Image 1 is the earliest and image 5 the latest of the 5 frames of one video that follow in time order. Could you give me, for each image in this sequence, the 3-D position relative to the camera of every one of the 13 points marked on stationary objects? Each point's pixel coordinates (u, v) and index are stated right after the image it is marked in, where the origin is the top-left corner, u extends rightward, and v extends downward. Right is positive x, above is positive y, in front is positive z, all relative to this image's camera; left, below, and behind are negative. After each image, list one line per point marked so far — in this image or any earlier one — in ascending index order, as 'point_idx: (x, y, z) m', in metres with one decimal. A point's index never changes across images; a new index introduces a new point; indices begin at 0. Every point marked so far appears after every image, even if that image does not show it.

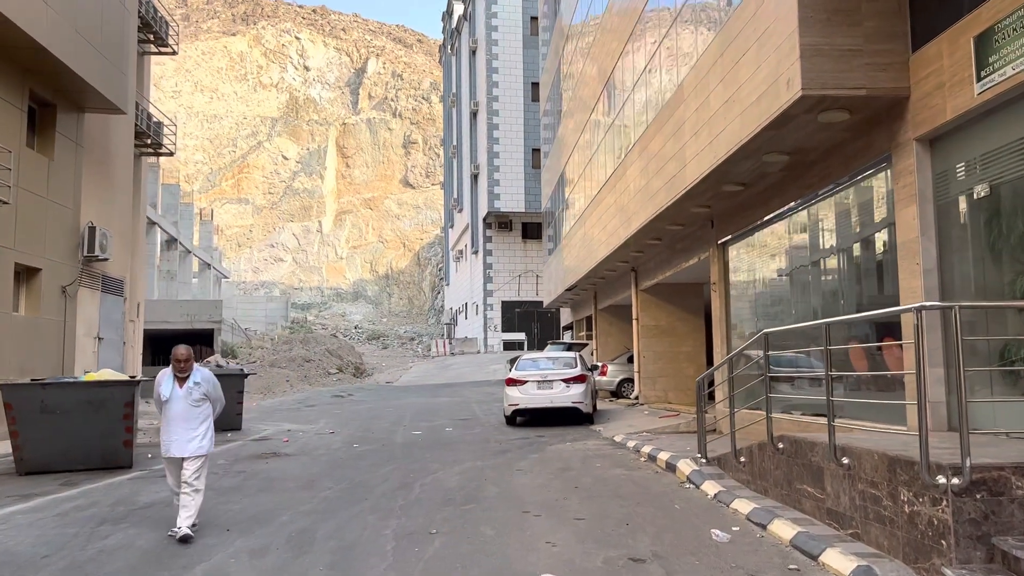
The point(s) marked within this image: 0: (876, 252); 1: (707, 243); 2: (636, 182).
0: (+4.1, +0.4, +8.6) m
1: (+3.6, +0.8, +14.4) m
2: (+2.4, +2.1, +14.9) m
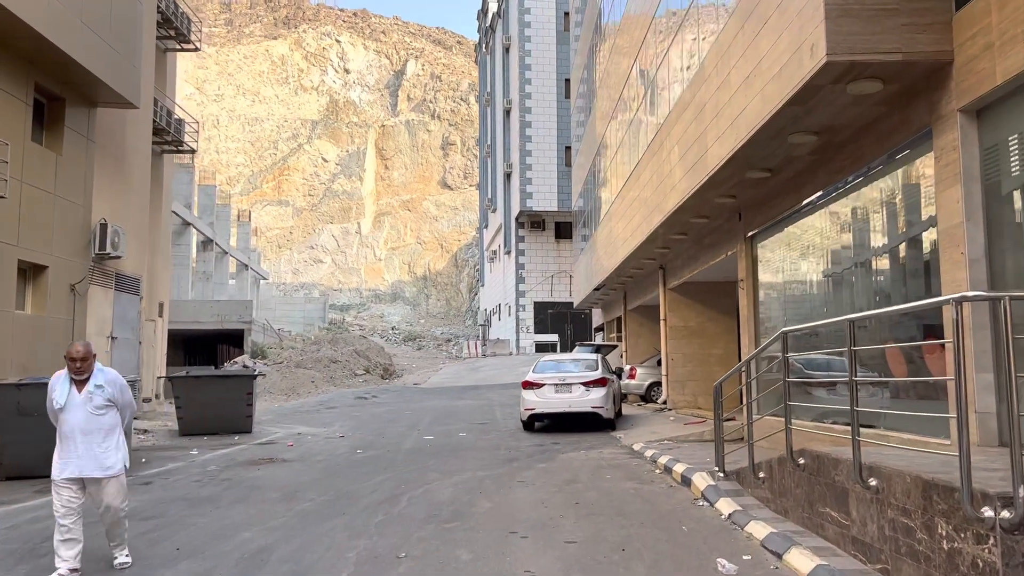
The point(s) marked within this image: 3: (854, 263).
0: (+4.0, +0.4, +7.6) m
1: (+3.9, +0.9, +13.4) m
2: (+2.7, +2.1, +14.0) m
3: (+4.1, +0.3, +9.2) m
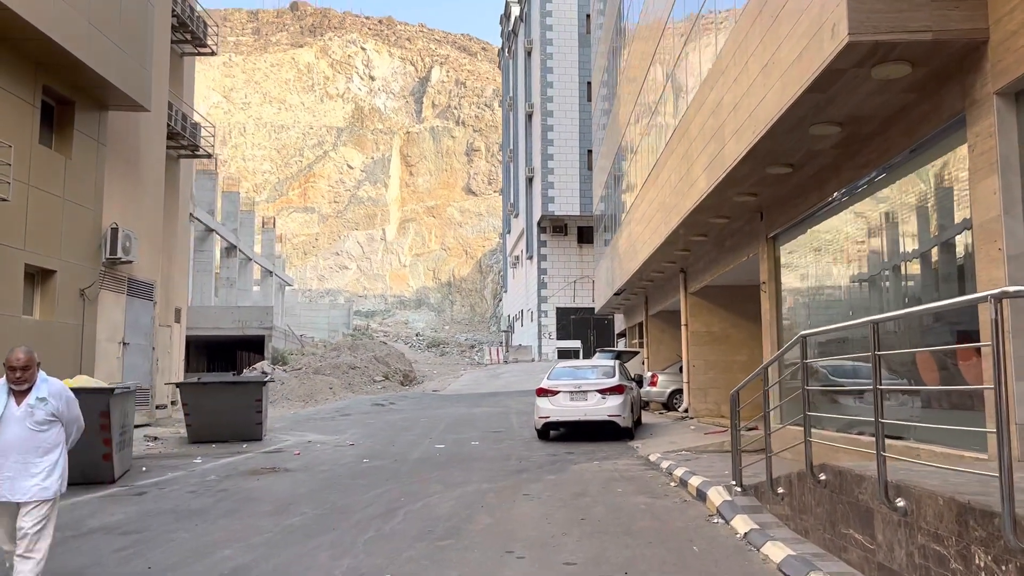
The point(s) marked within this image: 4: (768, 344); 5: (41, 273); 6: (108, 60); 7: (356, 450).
0: (+4.0, +0.4, +7.0) m
1: (+4.1, +0.8, +12.8) m
2: (+2.9, +2.1, +13.5) m
3: (+4.1, +0.2, +8.6) m
4: (+4.1, -0.9, +12.4) m
5: (-8.7, +0.3, +14.1) m
6: (-7.7, +4.3, +14.6) m
7: (-2.8, -2.9, +13.9) m
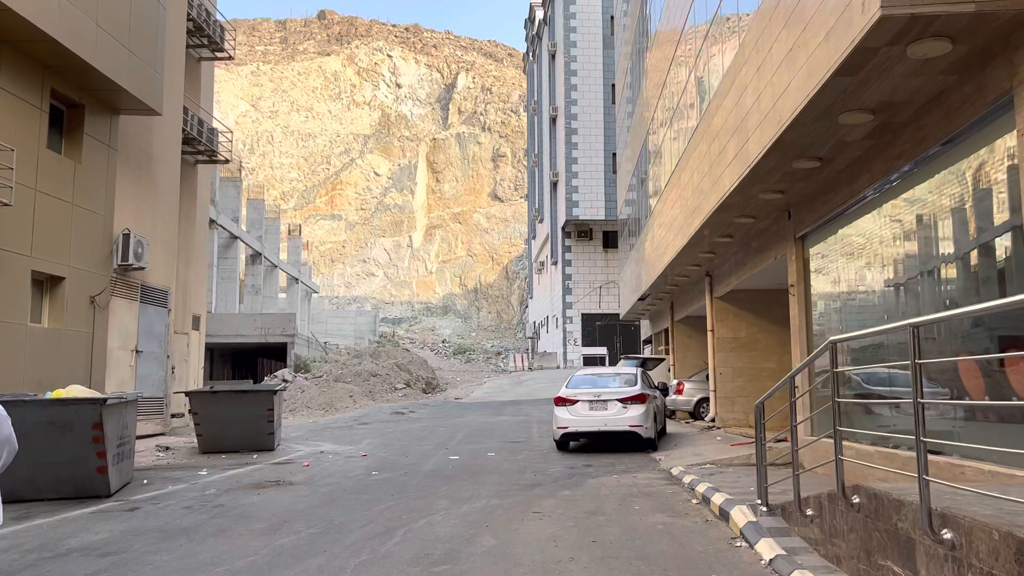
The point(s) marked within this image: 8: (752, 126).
0: (+4.0, +0.4, +6.4) m
1: (+4.3, +0.8, +12.2) m
2: (+3.1, +2.0, +12.8) m
3: (+4.2, +0.2, +8.0) m
4: (+4.3, -0.9, +11.7) m
5: (-8.4, +0.1, +13.9) m
6: (-7.4, +4.2, +14.4) m
7: (-2.5, -3.0, +13.4) m
8: (+2.9, +1.9, +9.2) m
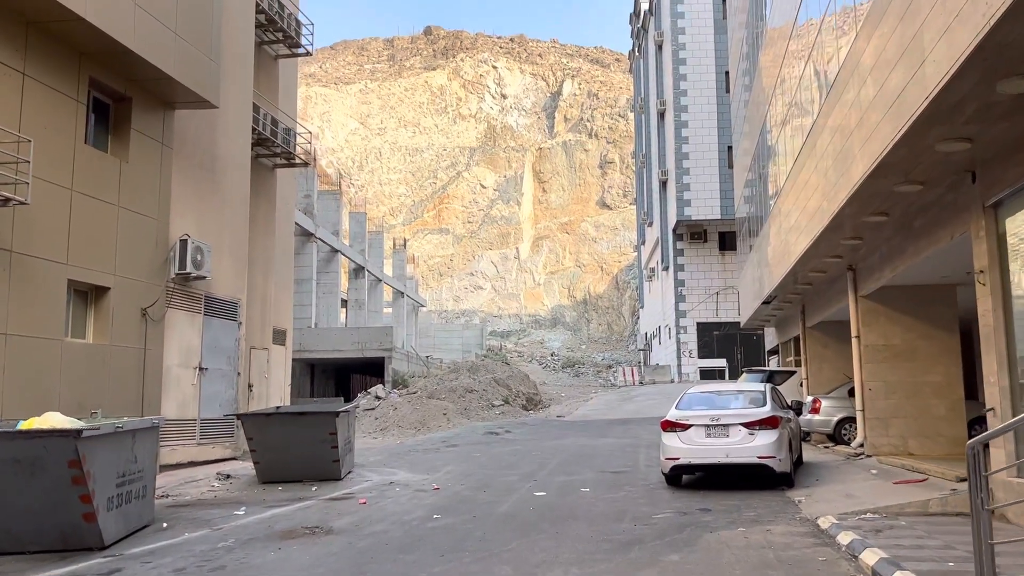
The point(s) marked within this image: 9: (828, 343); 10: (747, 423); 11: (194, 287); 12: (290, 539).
0: (+4.2, +0.6, +3.4) m
1: (+5.4, +0.9, +9.1) m
2: (+4.3, +2.1, +10.0) m
3: (+4.7, +0.4, +4.9) m
4: (+5.4, -0.8, +8.6) m
5: (-6.9, 0.0, +12.7) m
6: (-5.9, +4.0, +13.1) m
7: (-1.1, -3.1, +11.3) m
8: (+3.5, +2.1, +6.4) m
9: (+7.9, -1.4, +19.3) m
10: (+3.4, -2.0, +11.2) m
11: (-6.3, 0.0, +15.3) m
12: (-2.4, -2.7, +8.3) m
